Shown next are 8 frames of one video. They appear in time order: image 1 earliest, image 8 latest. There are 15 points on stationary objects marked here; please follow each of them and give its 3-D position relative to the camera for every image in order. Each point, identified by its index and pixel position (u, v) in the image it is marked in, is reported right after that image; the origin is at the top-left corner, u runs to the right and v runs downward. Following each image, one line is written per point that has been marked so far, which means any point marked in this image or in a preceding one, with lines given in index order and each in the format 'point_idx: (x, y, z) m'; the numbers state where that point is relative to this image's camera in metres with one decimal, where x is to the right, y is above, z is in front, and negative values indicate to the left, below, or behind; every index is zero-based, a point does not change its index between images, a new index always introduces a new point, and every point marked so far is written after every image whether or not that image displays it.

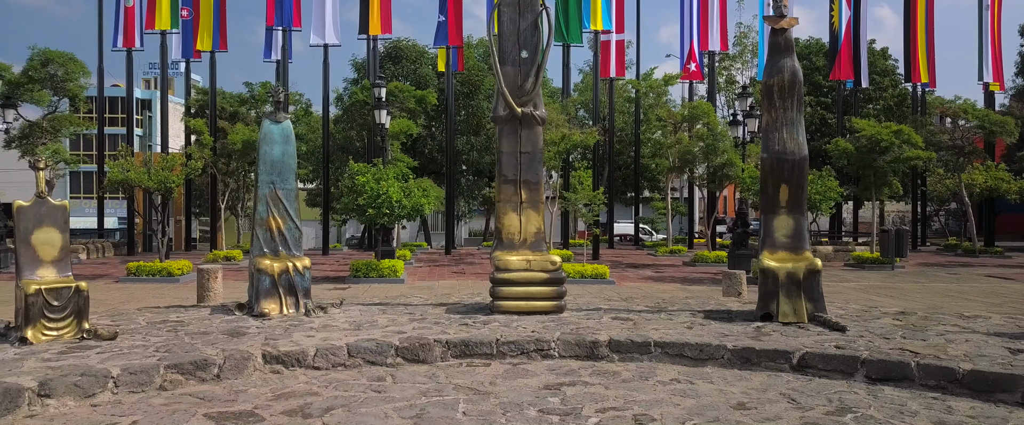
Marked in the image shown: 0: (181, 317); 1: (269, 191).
0: (-4.4, -1.4, +7.3) m
1: (-3.5, +0.3, +8.0) m
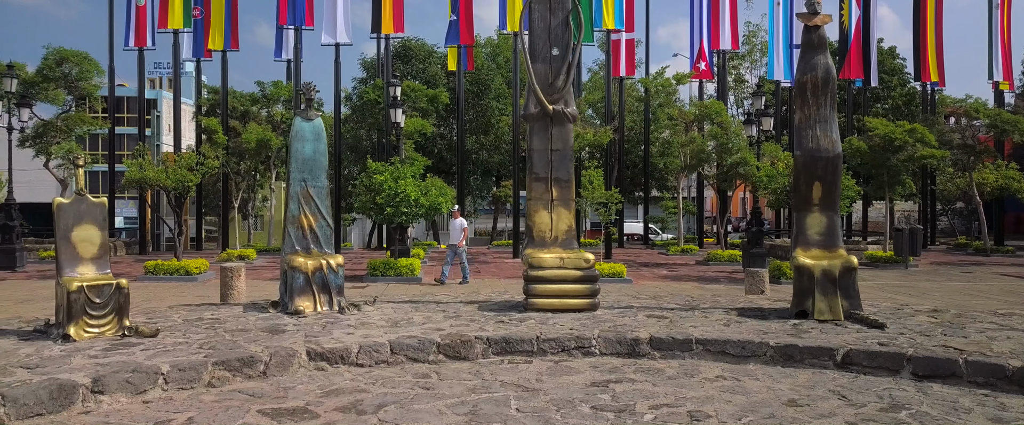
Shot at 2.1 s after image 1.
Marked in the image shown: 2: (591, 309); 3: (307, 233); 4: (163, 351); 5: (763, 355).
0: (-3.9, -1.3, +7.3) m
1: (-3.0, +0.3, +8.0) m
2: (+1.1, -1.3, +7.5) m
3: (-2.9, -0.3, +7.9) m
4: (-3.4, -1.4, +5.5) m
5: (+2.7, -1.5, +6.0) m
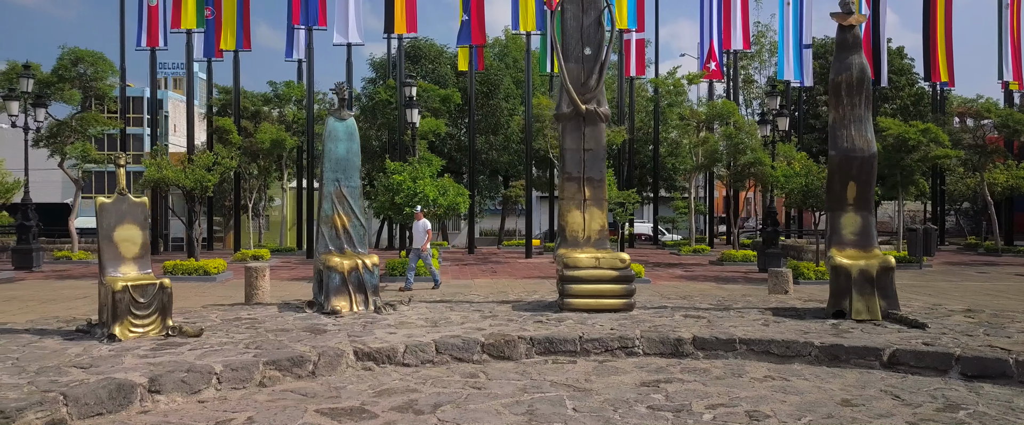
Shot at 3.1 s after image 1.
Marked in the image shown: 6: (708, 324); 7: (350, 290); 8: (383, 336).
0: (-3.4, -1.3, +7.3) m
1: (-2.6, +0.3, +8.0) m
2: (+1.6, -1.3, +7.5) m
3: (-2.4, -0.3, +7.9) m
4: (-3.0, -1.4, +5.5) m
5: (+3.2, -1.5, +6.0) m
6: (+2.4, -1.4, +6.9) m
7: (-2.2, -1.0, +7.4) m
8: (-1.4, -1.4, +6.2) m
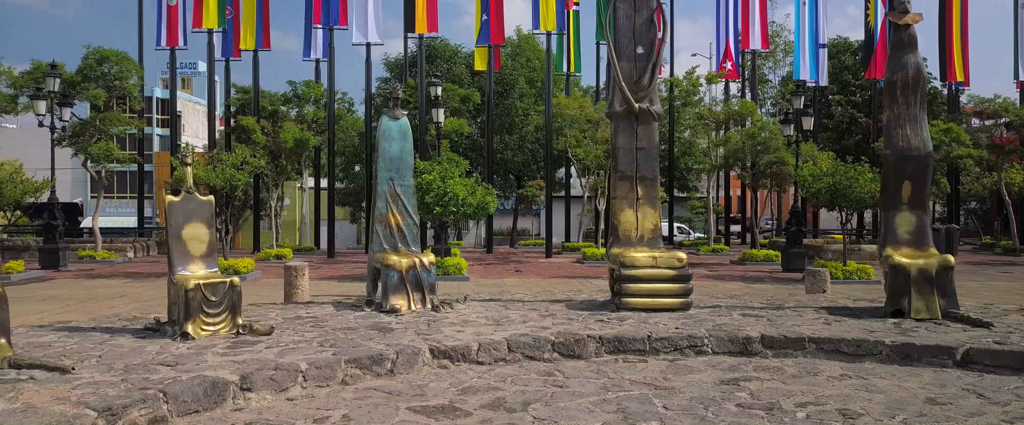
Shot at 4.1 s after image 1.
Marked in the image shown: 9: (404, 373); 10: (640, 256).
0: (-2.7, -1.3, +7.3) m
1: (-1.8, +0.4, +8.0) m
2: (+2.3, -1.3, +7.5) m
3: (-1.7, -0.3, +7.9) m
4: (-2.2, -1.4, +5.5) m
5: (+4.0, -1.5, +6.0) m
6: (+3.2, -1.4, +6.9) m
7: (-1.4, -1.0, +7.4) m
8: (-0.7, -1.3, +6.2) m
9: (-1.1, -1.6, +5.4) m
10: (+1.7, -0.6, +7.5) m
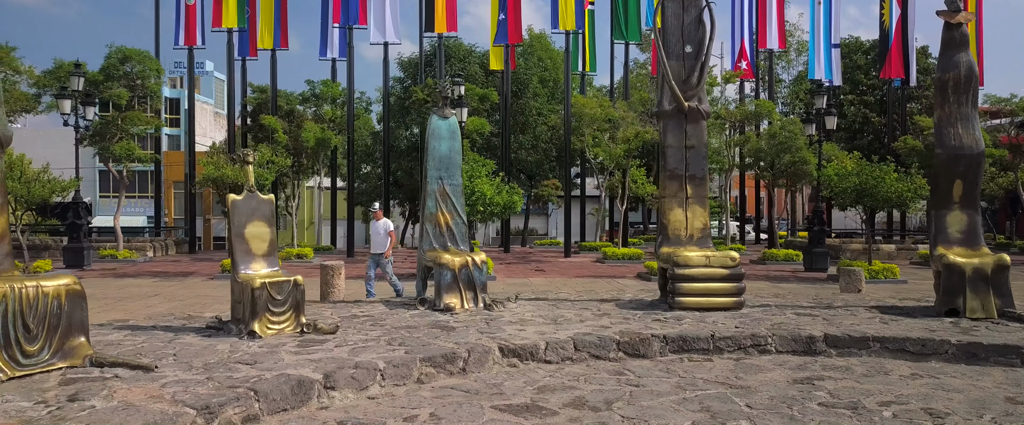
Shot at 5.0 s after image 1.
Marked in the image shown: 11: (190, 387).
0: (-1.9, -1.3, +7.3) m
1: (-1.1, +0.4, +8.0) m
2: (+3.0, -1.3, +7.5) m
3: (-1.0, -0.3, +7.9) m
4: (-1.5, -1.3, +5.5) m
5: (+4.7, -1.5, +6.0) m
6: (+3.9, -1.4, +6.9) m
7: (-0.7, -1.0, +7.4) m
8: (0.0, -1.3, +6.2) m
9: (-0.4, -1.6, +5.4) m
10: (+2.4, -0.6, +7.5) m
11: (-2.5, -1.4, +4.4) m
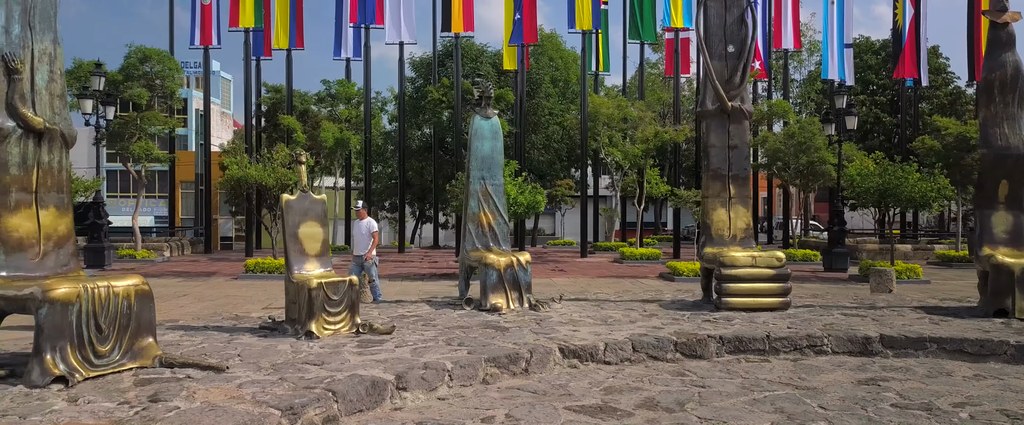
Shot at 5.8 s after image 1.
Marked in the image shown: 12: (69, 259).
0: (-1.3, -1.3, +7.3) m
1: (-0.5, +0.4, +8.0) m
2: (+3.6, -1.3, +7.5) m
3: (-0.4, -0.3, +7.9) m
4: (-0.9, -1.3, +5.5) m
5: (+5.3, -1.5, +6.0) m
6: (+4.5, -1.4, +6.9) m
7: (-0.1, -1.0, +7.4) m
8: (+0.7, -1.3, +6.1) m
9: (+0.3, -1.6, +5.4) m
10: (+3.0, -0.6, +7.5) m
11: (-1.9, -1.4, +4.4) m
12: (-4.0, -0.4, +5.1) m
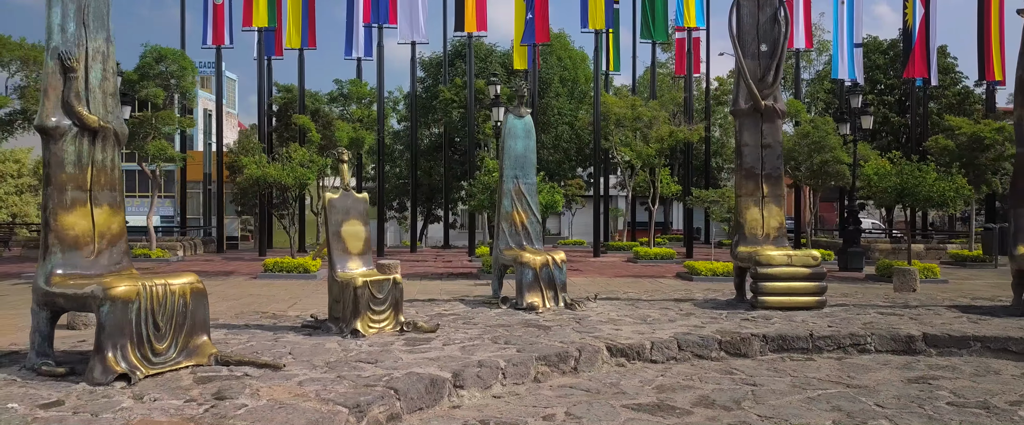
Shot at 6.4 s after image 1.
0: (-0.9, -1.3, +7.3) m
1: (0.0, +0.4, +8.0) m
2: (+4.1, -1.3, +7.5) m
3: (+0.1, -0.2, +7.9) m
4: (-0.4, -1.3, +5.5) m
5: (+5.7, -1.5, +6.0) m
6: (+5.0, -1.3, +6.8) m
7: (+0.4, -1.0, +7.4) m
8: (+1.1, -1.3, +6.1) m
9: (+0.7, -1.5, +5.4) m
10: (+3.5, -0.6, +7.5) m
11: (-1.4, -1.4, +4.4) m
12: (-3.6, -0.4, +5.1) m
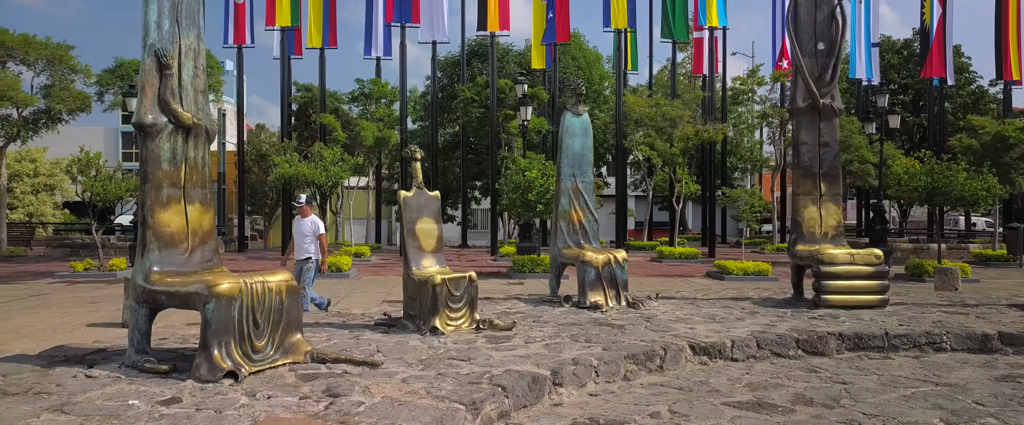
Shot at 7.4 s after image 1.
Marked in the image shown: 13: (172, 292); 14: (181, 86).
0: (0.0, -1.3, +7.3) m
1: (+0.8, +0.4, +8.0) m
2: (+5.0, -1.2, +7.5) m
3: (+1.0, -0.2, +7.9) m
4: (+0.4, -1.3, +5.5) m
5: (+6.6, -1.5, +5.9) m
6: (+5.8, -1.3, +6.8) m
7: (+1.2, -1.0, +7.4) m
8: (+2.0, -1.3, +6.1) m
9: (+1.6, -1.5, +5.4) m
10: (+4.4, -0.5, +7.5) m
11: (-0.6, -1.3, +4.3) m
12: (-2.7, -0.4, +5.1) m
13: (-2.8, -0.6, +4.5) m
14: (-2.9, +1.1, +4.9) m
